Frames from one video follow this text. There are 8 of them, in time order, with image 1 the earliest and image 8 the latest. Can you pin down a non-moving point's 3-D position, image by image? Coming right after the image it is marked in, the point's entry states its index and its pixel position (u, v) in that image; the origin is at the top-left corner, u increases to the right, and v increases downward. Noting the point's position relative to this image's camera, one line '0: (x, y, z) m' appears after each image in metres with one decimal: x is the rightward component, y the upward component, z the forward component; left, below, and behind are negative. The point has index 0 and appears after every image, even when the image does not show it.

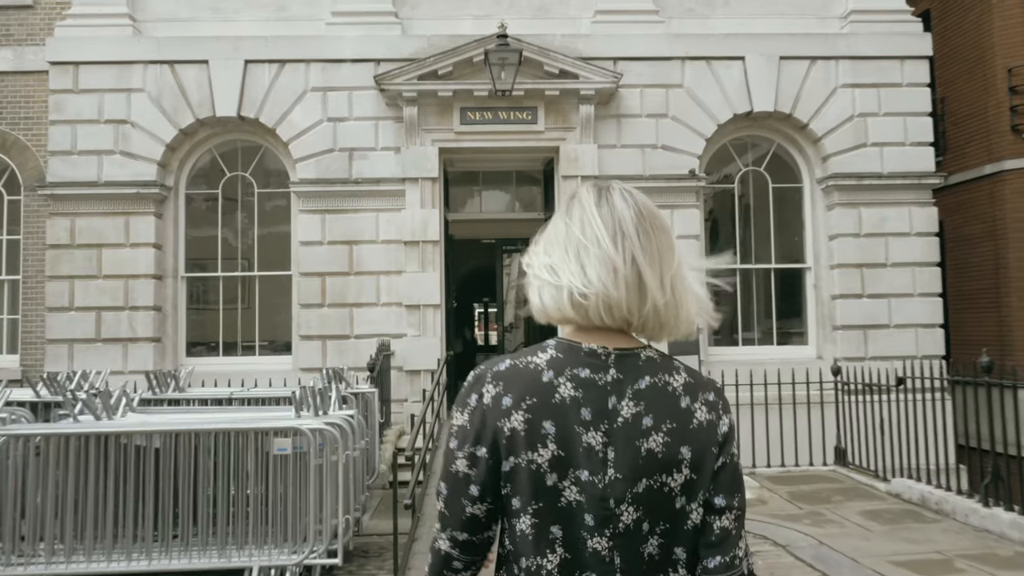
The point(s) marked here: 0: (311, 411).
0: (-1.5, -0.9, +6.0) m
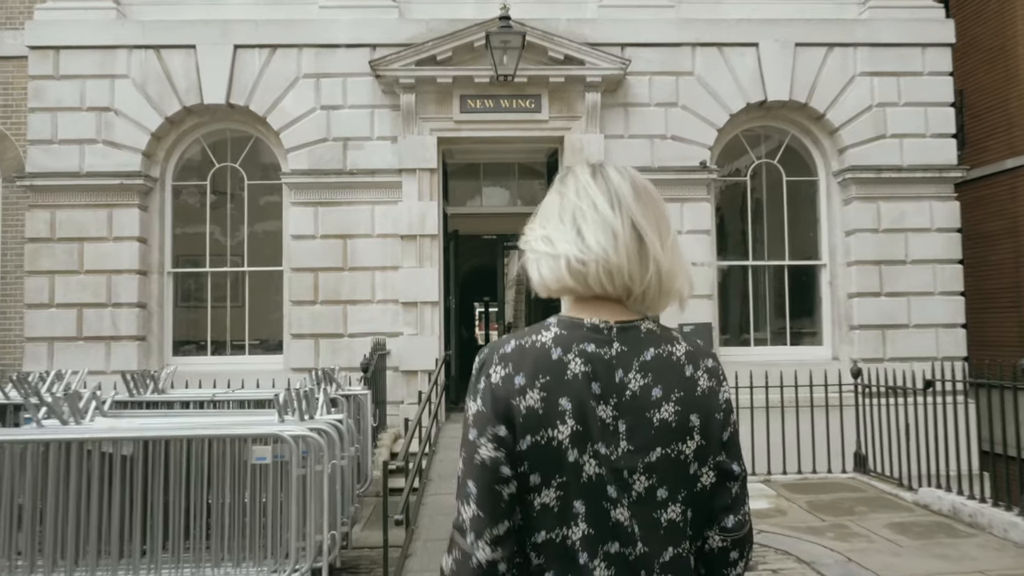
0: (-1.5, -0.9, +5.5) m
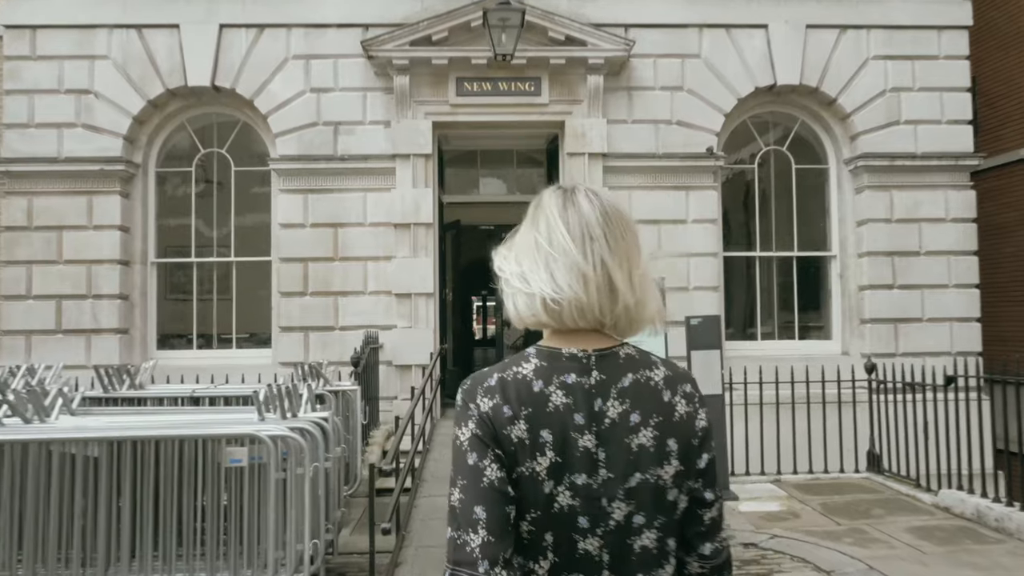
0: (-1.5, -0.8, +5.1) m
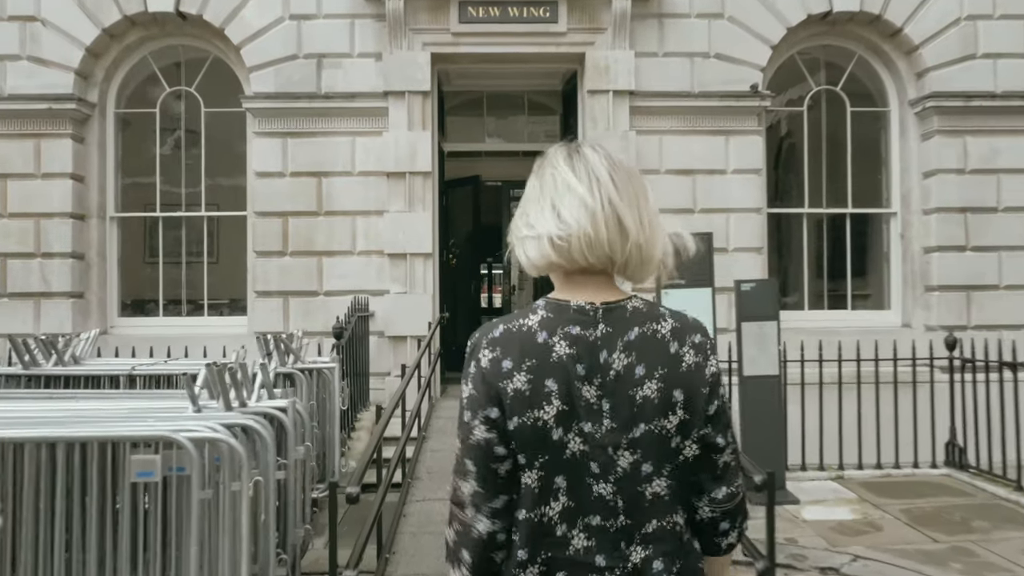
0: (-1.4, -0.6, +3.9) m
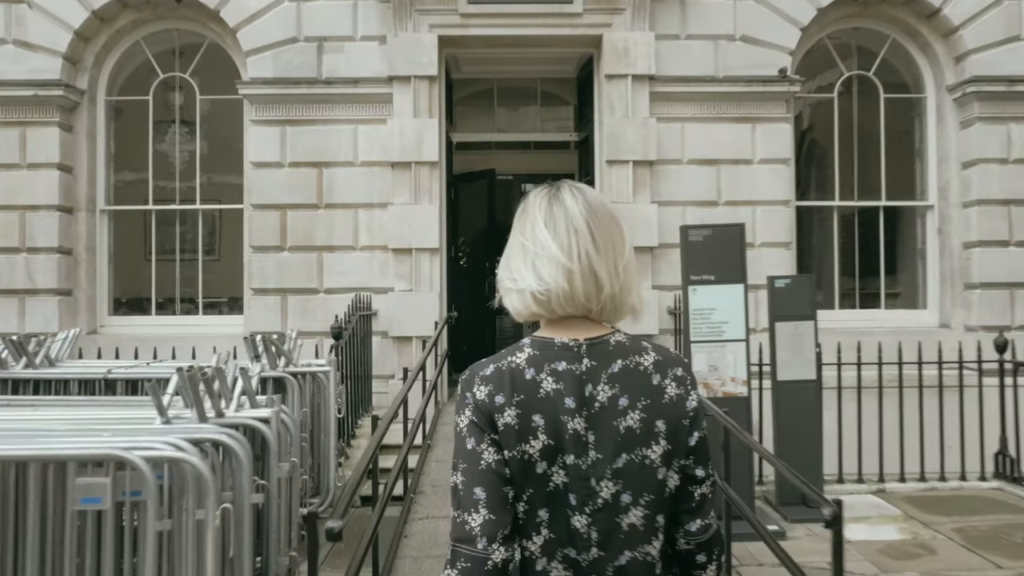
0: (-1.4, -0.5, +3.4) m
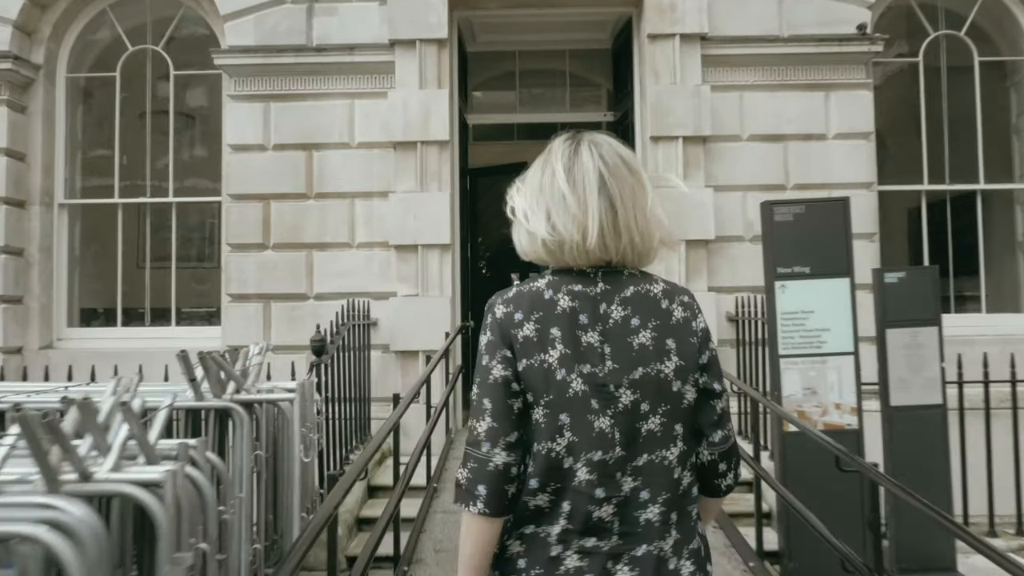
0: (-1.3, -0.5, +2.1) m
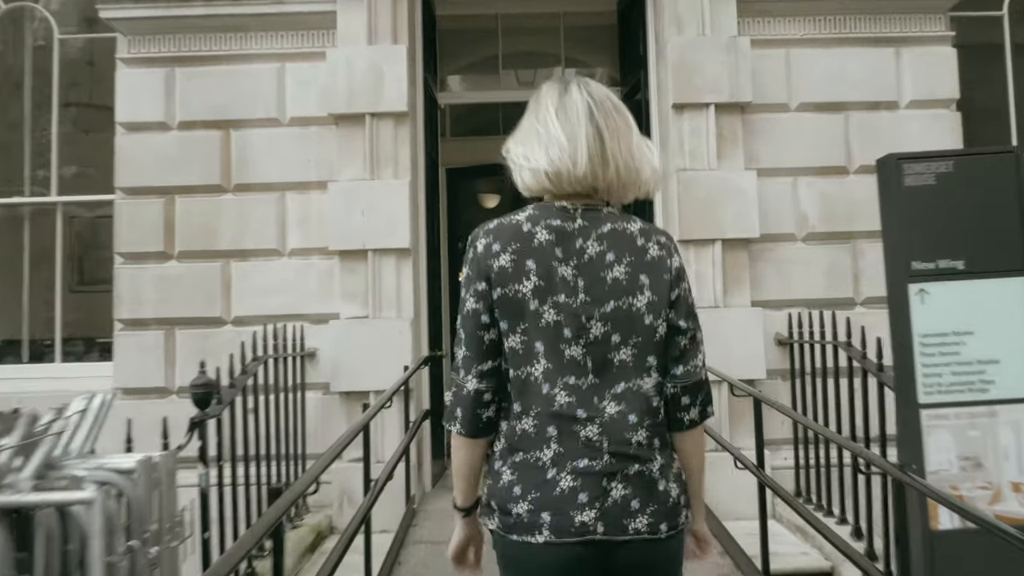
0: (-1.3, -0.5, +0.5) m
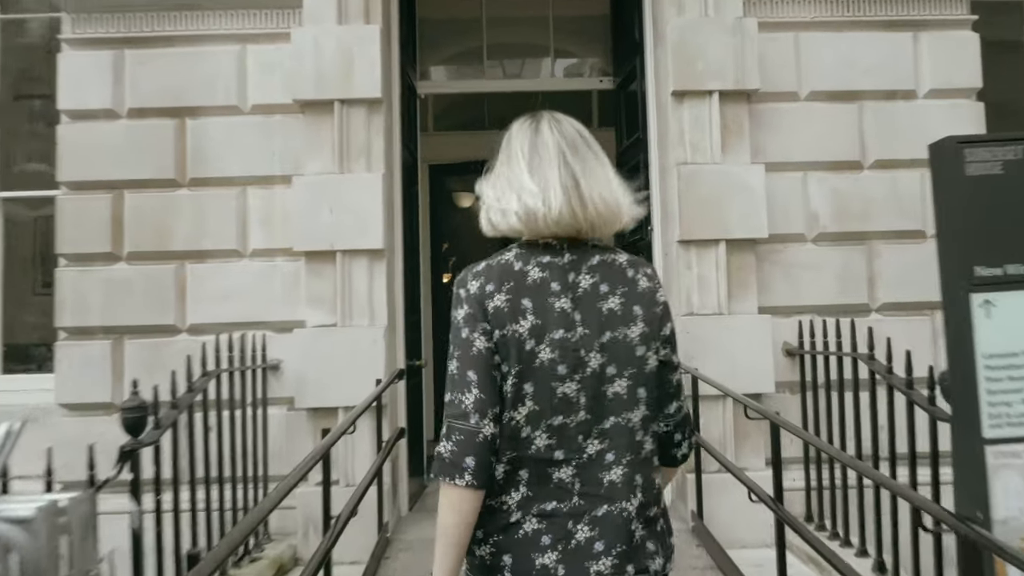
0: (-1.4, -0.5, +0.1) m
